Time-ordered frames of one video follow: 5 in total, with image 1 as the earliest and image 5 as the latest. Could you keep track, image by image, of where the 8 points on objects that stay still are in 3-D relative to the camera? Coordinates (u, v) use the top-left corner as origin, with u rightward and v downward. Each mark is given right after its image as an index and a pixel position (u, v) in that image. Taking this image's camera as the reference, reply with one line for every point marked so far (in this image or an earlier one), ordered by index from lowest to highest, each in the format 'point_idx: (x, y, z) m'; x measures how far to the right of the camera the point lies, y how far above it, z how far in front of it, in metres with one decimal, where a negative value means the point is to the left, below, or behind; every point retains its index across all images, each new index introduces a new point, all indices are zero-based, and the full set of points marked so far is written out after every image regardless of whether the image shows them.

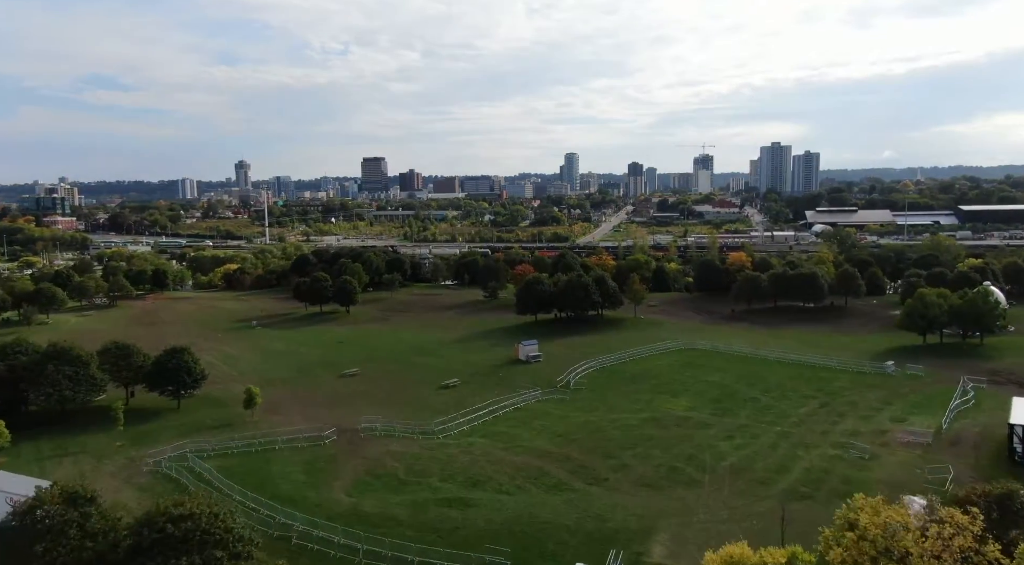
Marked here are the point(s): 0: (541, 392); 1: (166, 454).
0: (+0.7, -2.6, +17.1) m
1: (-6.1, -3.0, +12.7) m
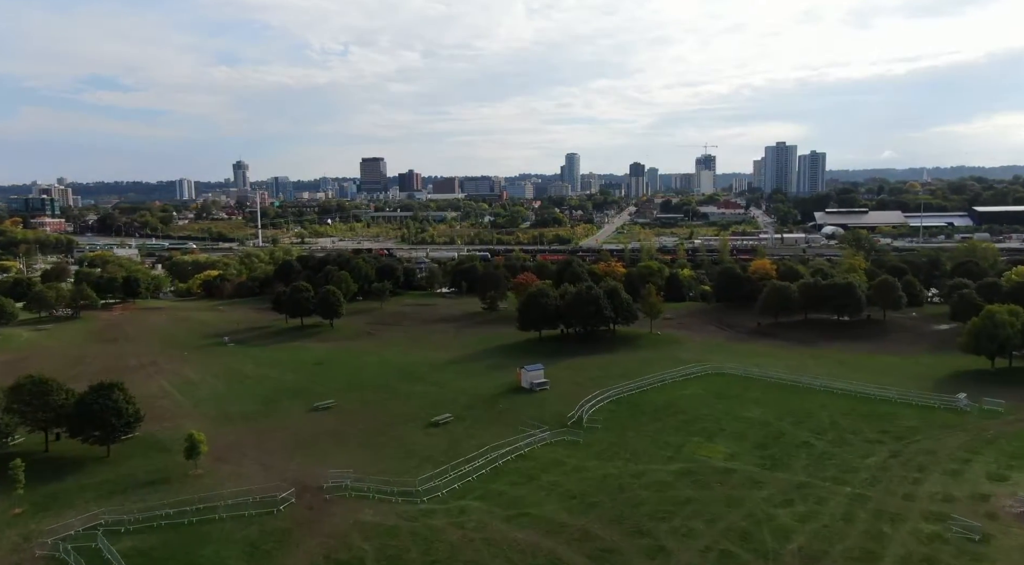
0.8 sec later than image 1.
0: (+0.7, -3.0, +14.3) m
1: (-6.1, -3.4, +9.9) m
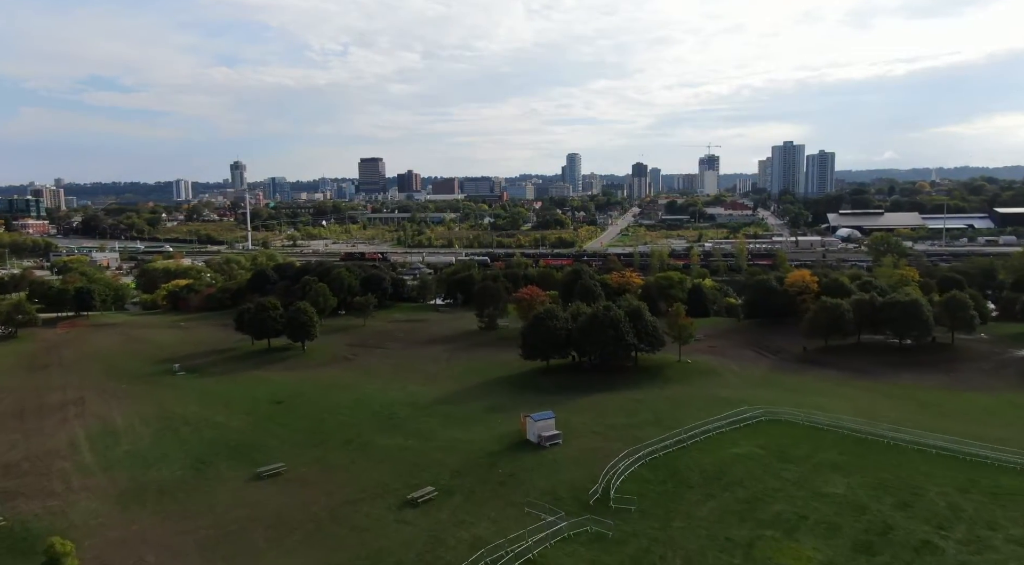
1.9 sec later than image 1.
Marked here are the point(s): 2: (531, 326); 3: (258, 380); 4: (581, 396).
0: (+0.8, -3.5, +10.6) m
1: (-6.0, -3.9, +6.2) m
2: (+0.5, -1.1, +18.6) m
3: (-6.9, -2.6, +19.3) m
4: (+1.6, -2.7, +16.8) m
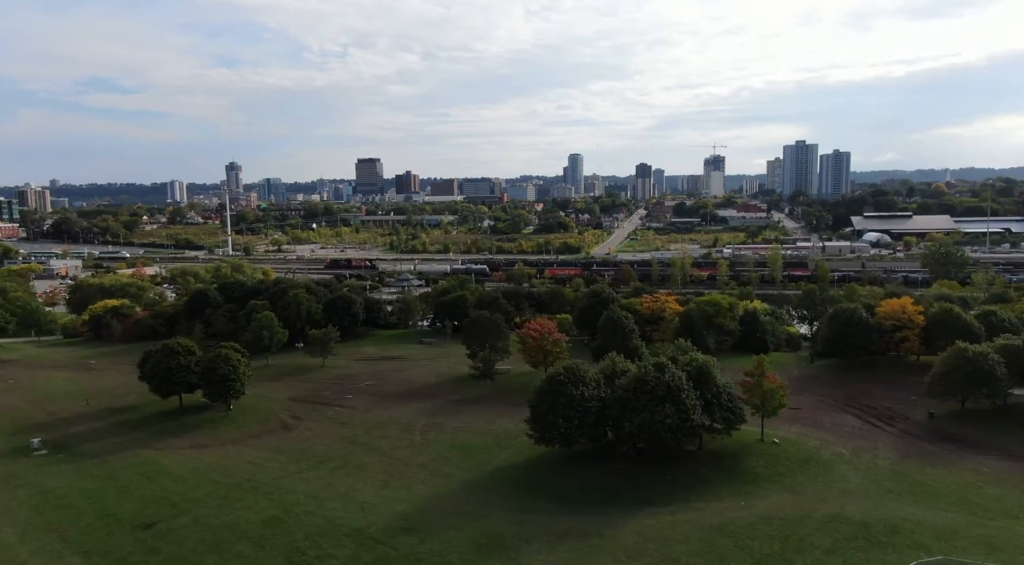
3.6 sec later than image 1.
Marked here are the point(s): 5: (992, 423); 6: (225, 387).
0: (+0.9, -4.2, +4.4) m
1: (-6.0, -4.7, 0.0) m
2: (+0.6, -1.9, +12.4) m
3: (-6.8, -3.4, +13.1) m
4: (+1.7, -3.4, +10.6) m
5: (+9.5, -2.8, +14.3) m
6: (-6.3, -2.3, +15.9) m
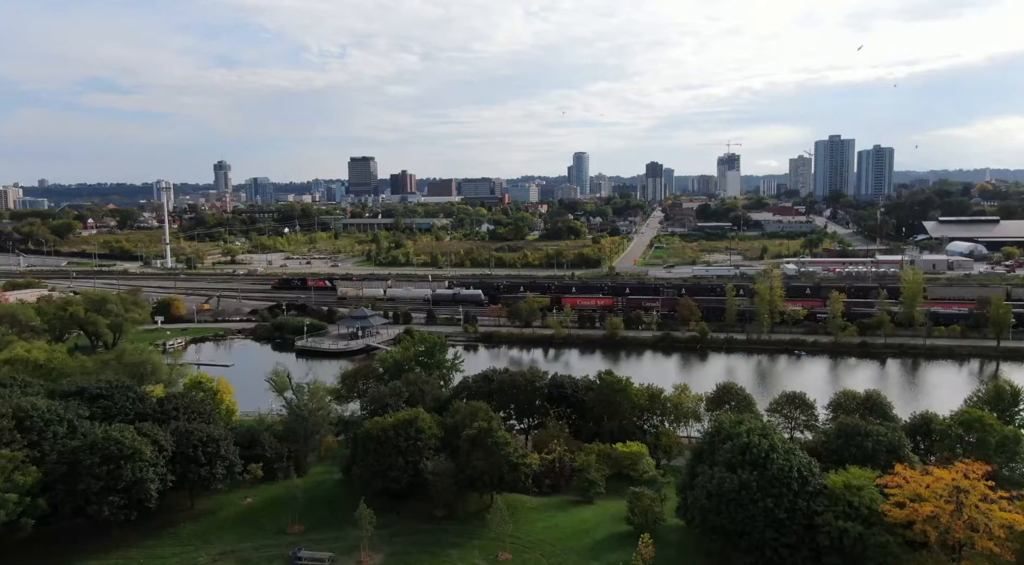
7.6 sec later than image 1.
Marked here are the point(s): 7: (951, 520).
0: (+1.0, -5.9, -10.4) m
1: (-5.8, -6.3, -14.8) m
2: (+0.8, -3.6, -2.3) m
3: (-6.6, -5.1, -1.6) m
4: (+1.9, -5.1, -4.1) m
5: (+9.6, -4.5, -0.5) m
6: (-6.1, -3.9, +1.2) m
7: (+4.7, -2.5, +7.6) m
